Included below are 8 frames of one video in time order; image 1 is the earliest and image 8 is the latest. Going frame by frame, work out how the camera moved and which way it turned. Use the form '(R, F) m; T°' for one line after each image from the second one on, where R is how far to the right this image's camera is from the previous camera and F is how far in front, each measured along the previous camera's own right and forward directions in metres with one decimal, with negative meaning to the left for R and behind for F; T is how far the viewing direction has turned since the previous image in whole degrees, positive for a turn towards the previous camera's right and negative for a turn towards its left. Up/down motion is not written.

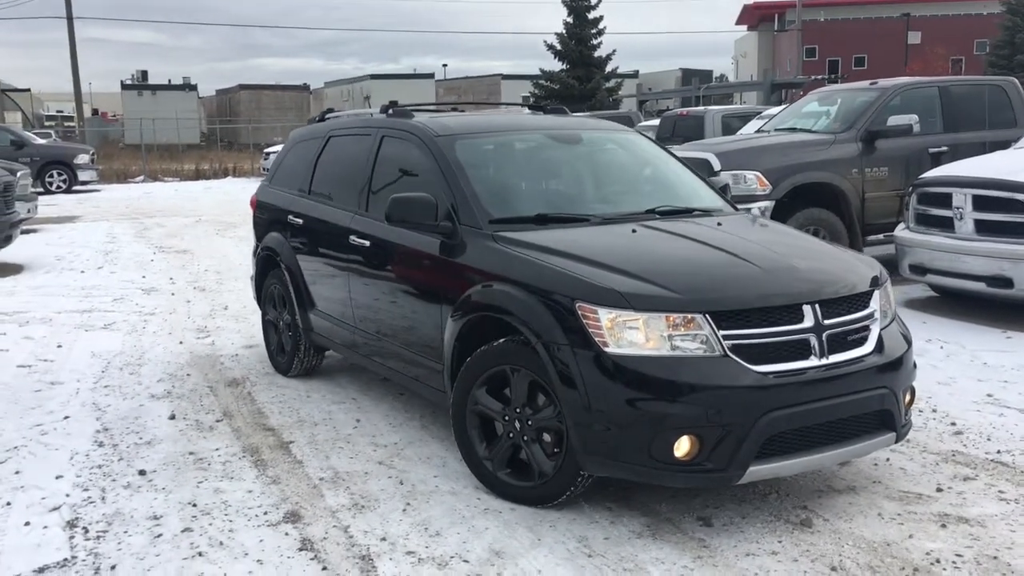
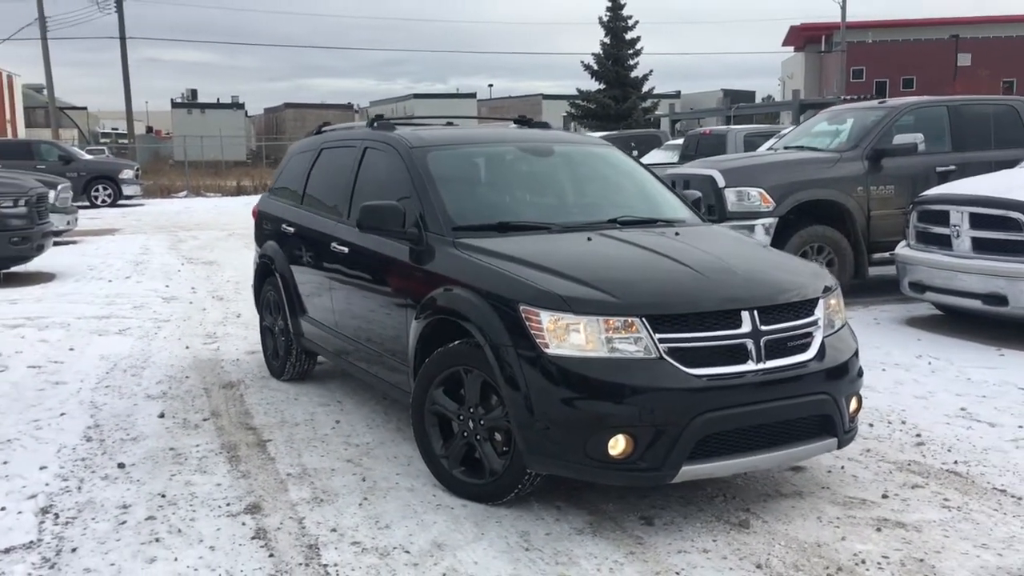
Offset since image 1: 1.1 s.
(+0.4, -0.1) m; -3°
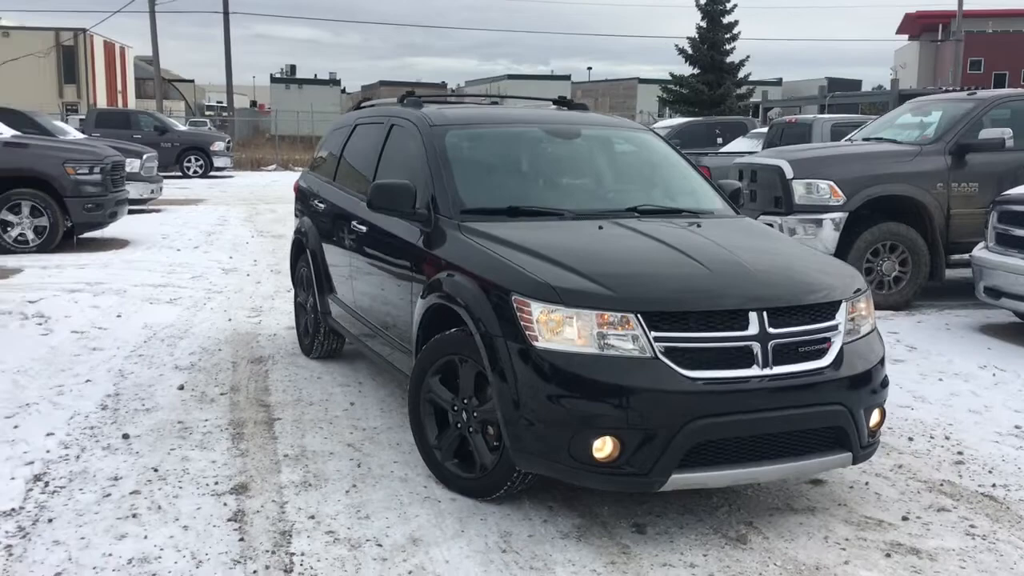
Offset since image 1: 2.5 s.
(+0.4, +0.2) m; -5°
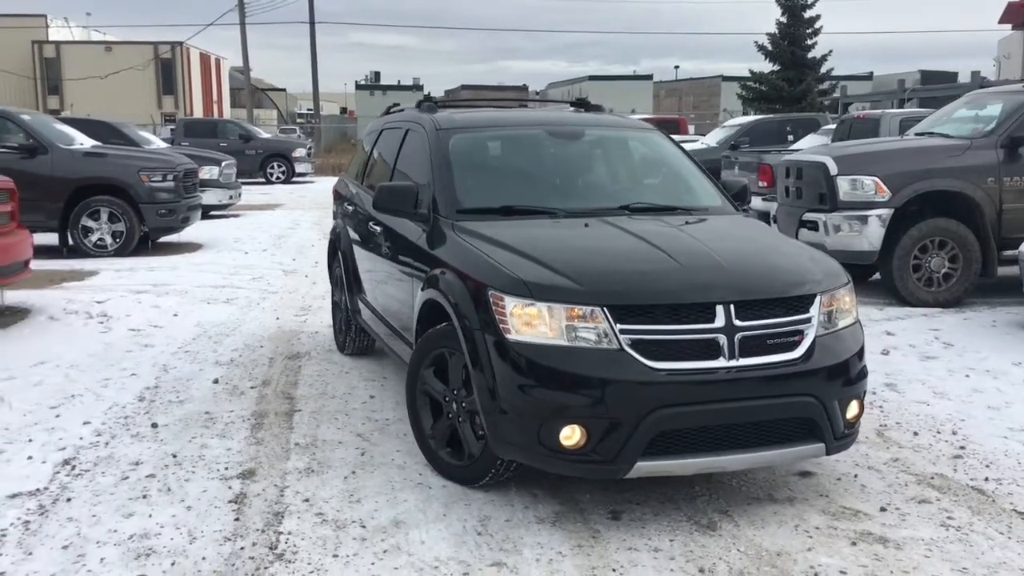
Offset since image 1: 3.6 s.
(+0.4, -0.2) m; -5°
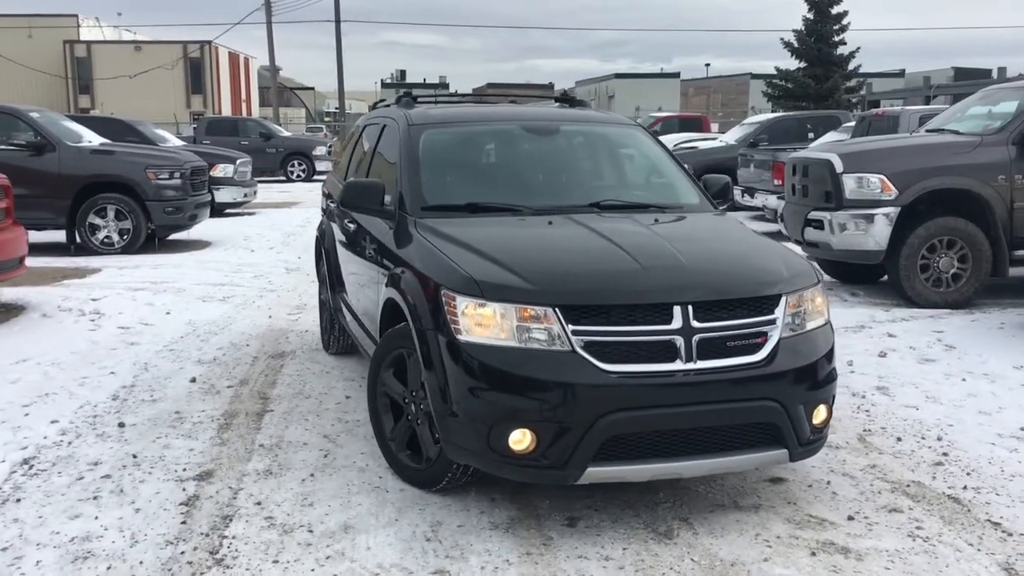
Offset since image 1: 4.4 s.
(+0.3, +0.1) m; -2°
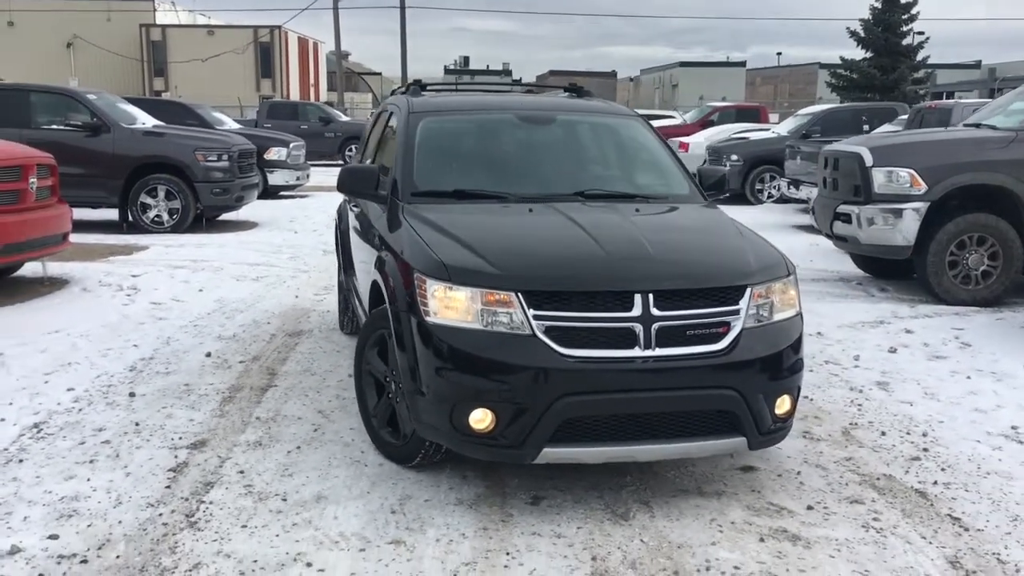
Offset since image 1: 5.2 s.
(+0.4, -0.1) m; -4°
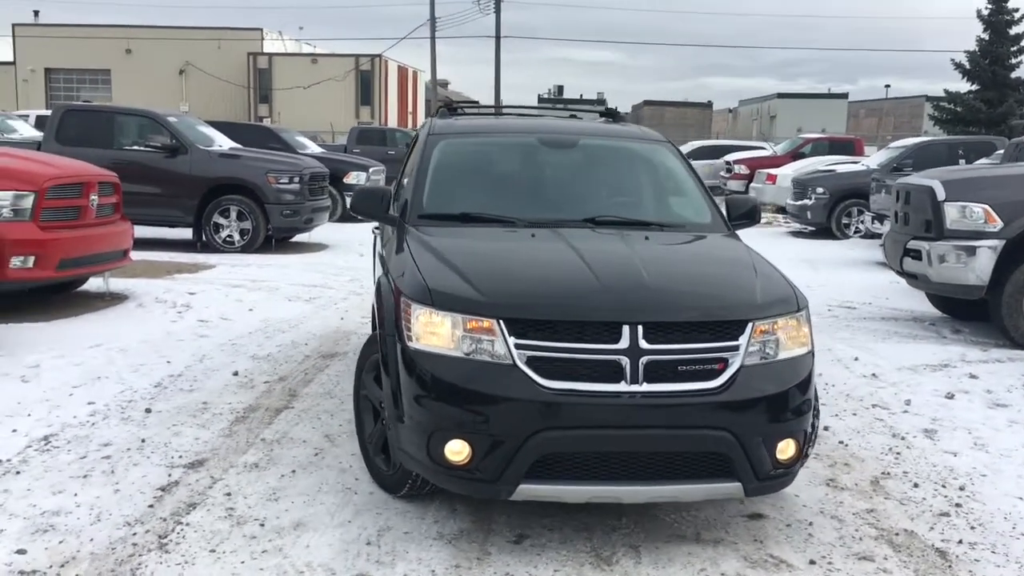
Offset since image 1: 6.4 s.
(+0.4, +0.2) m; -5°
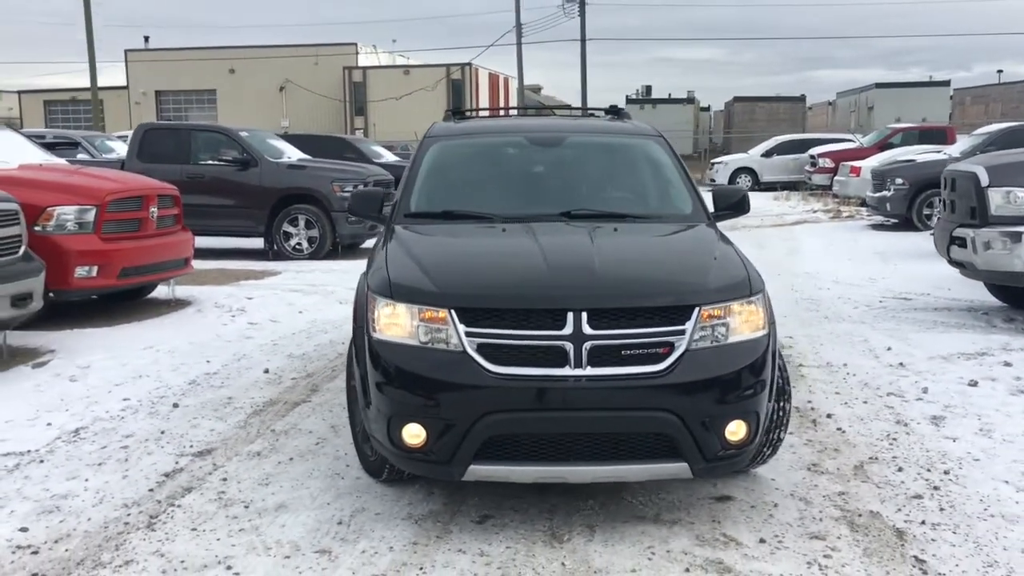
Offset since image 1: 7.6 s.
(+0.6, -0.1) m; -6°
